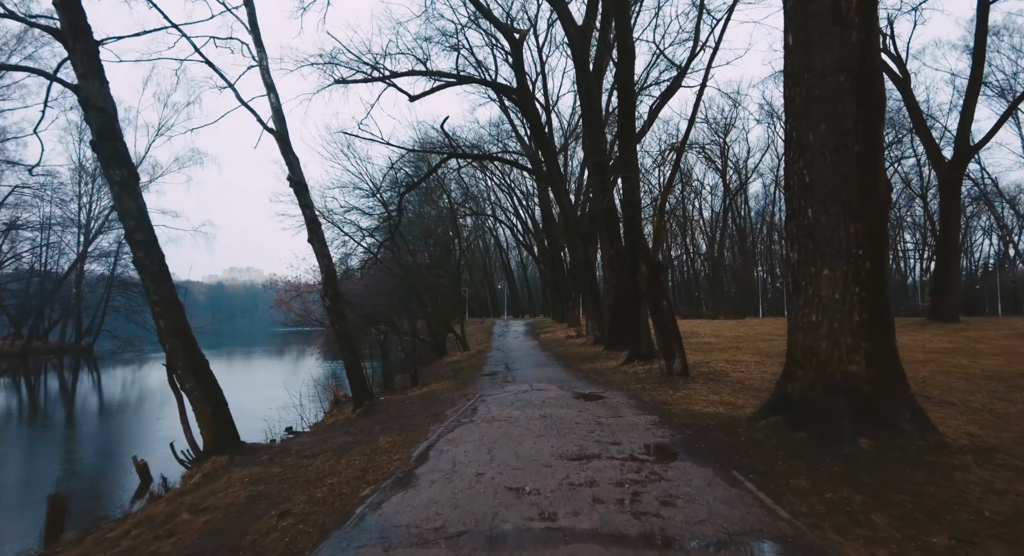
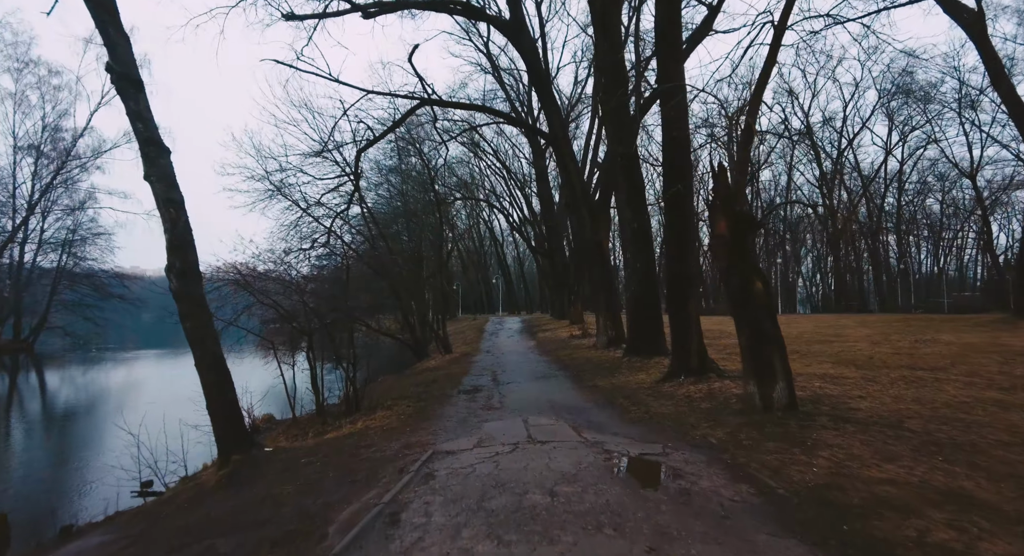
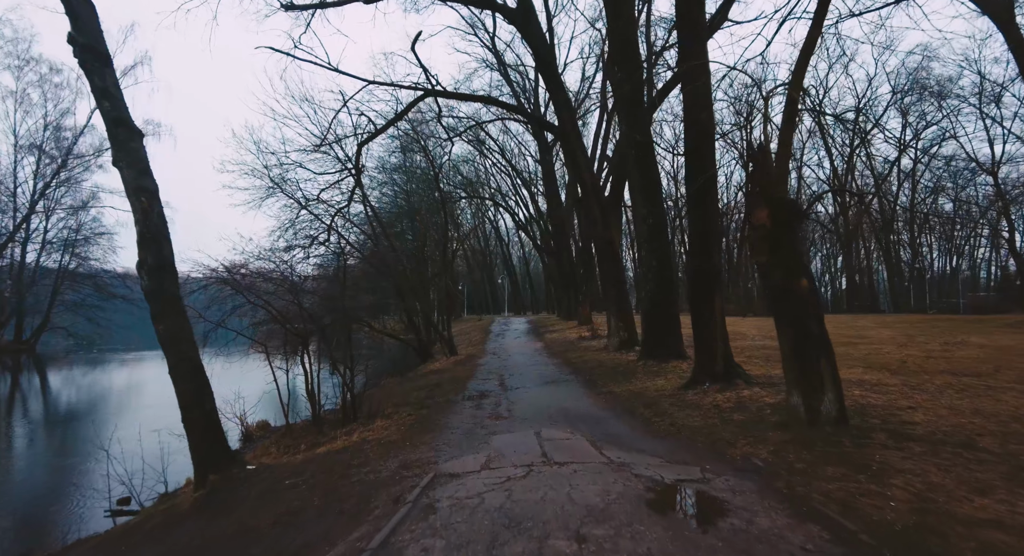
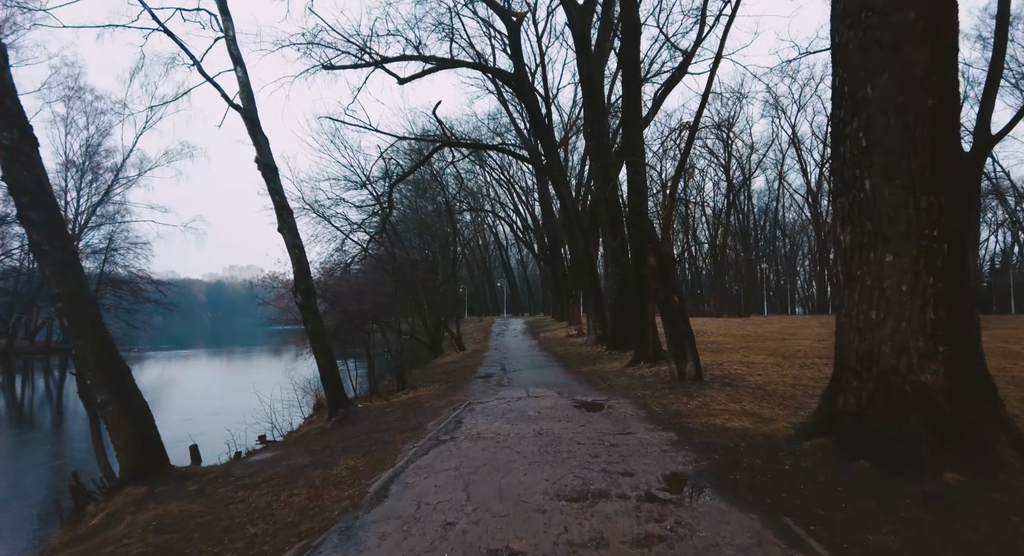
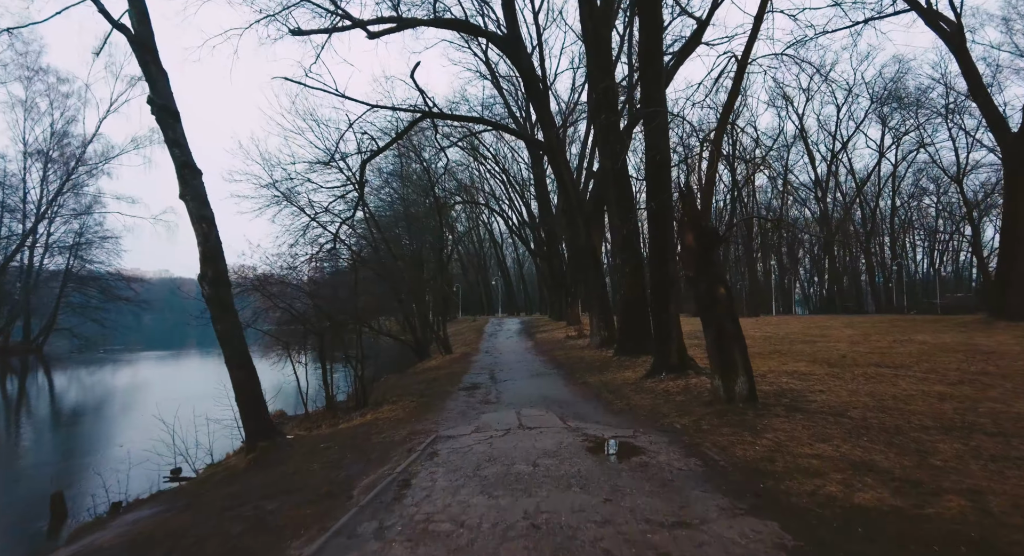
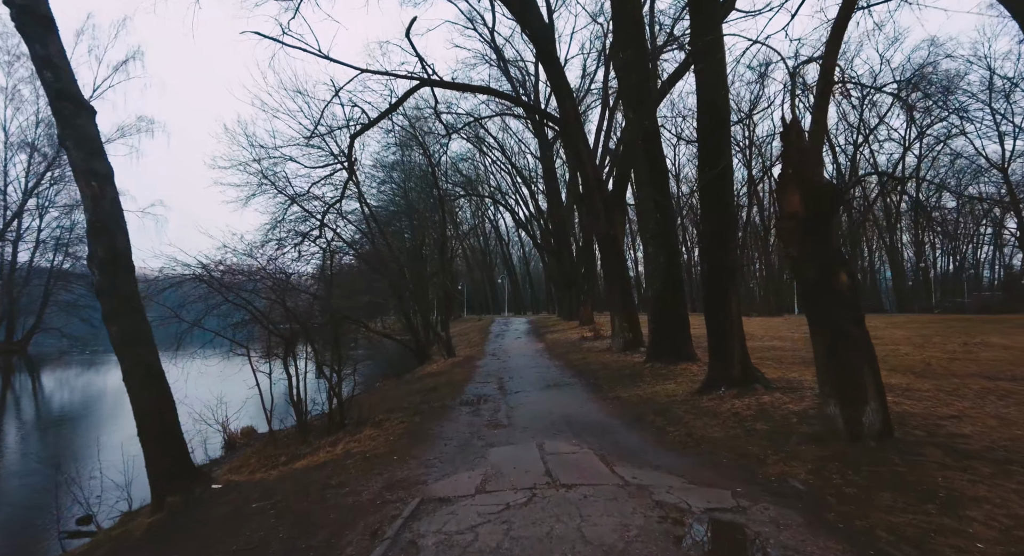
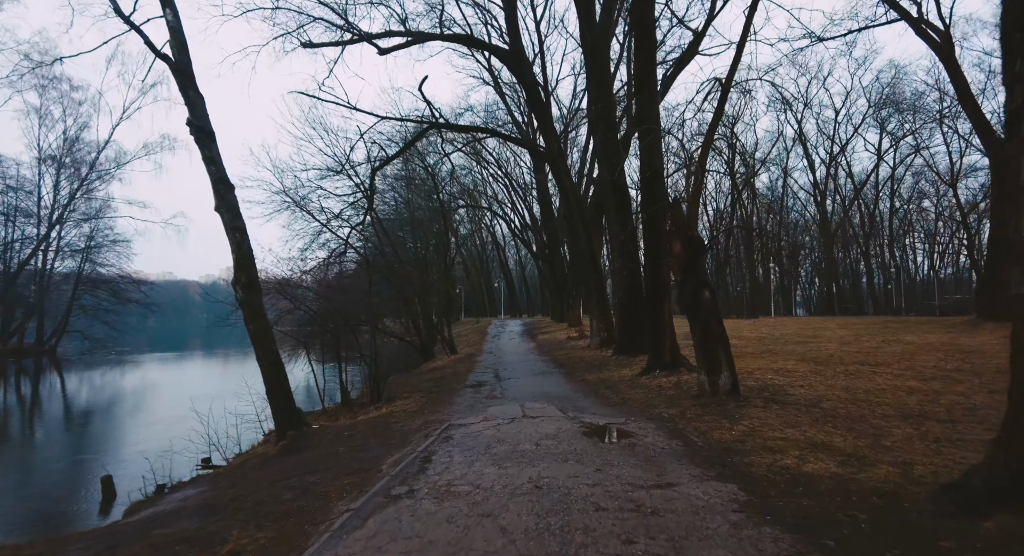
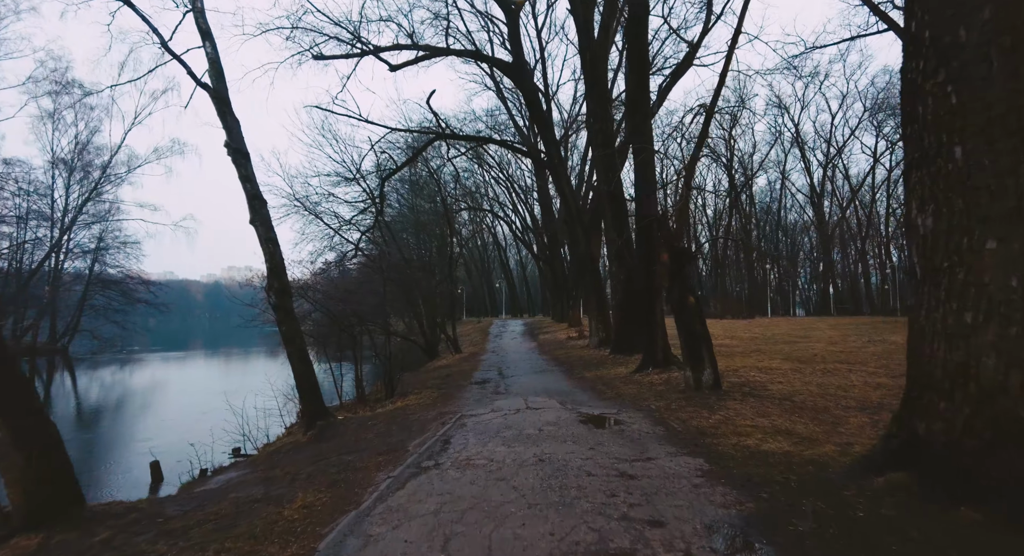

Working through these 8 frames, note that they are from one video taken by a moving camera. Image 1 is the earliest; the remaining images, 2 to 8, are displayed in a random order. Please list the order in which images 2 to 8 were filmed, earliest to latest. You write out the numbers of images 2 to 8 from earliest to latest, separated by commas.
4, 8, 7, 5, 2, 3, 6
